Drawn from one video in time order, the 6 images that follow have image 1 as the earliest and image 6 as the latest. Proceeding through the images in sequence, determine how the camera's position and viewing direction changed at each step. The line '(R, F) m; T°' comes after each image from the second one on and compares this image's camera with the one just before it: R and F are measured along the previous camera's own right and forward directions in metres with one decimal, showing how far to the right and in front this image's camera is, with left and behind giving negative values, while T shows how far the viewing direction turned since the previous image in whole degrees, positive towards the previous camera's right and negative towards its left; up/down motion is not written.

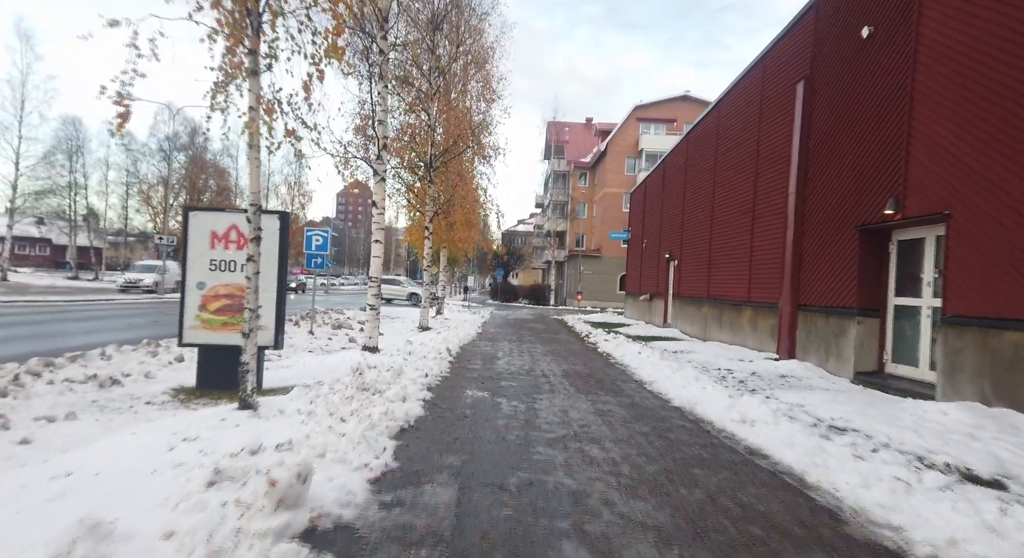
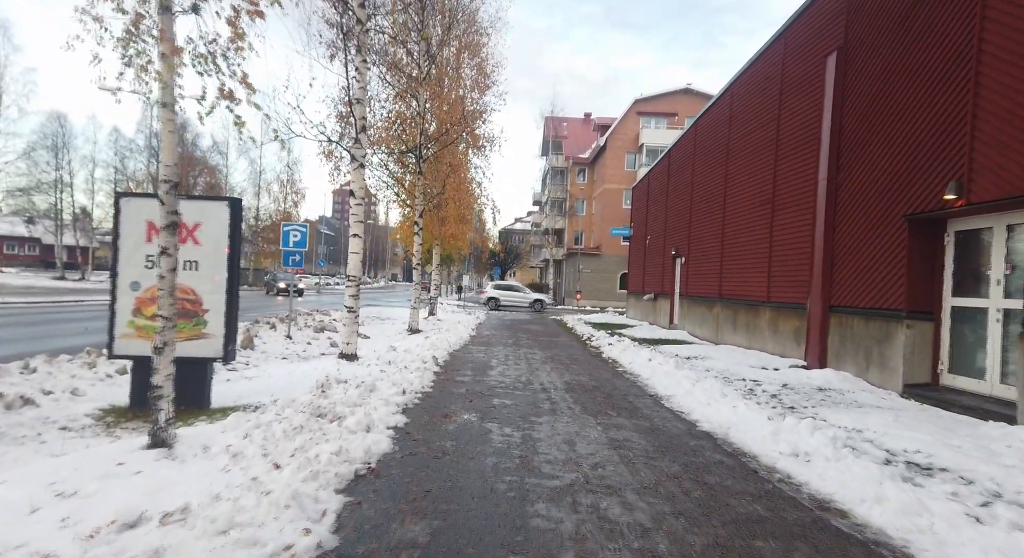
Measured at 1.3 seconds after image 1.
(+0.1, +1.3) m; 0°
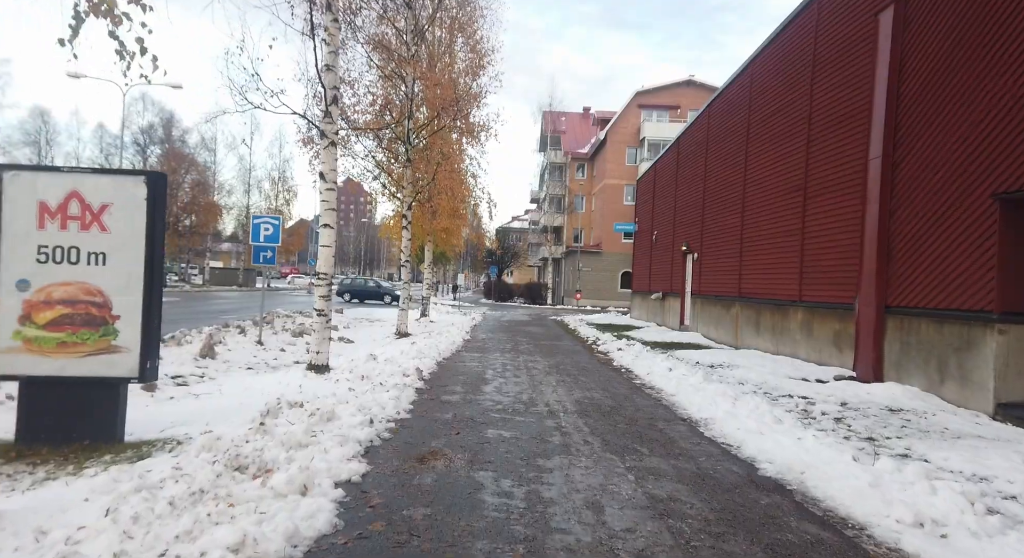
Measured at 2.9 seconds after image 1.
(0.0, +1.6) m; 0°
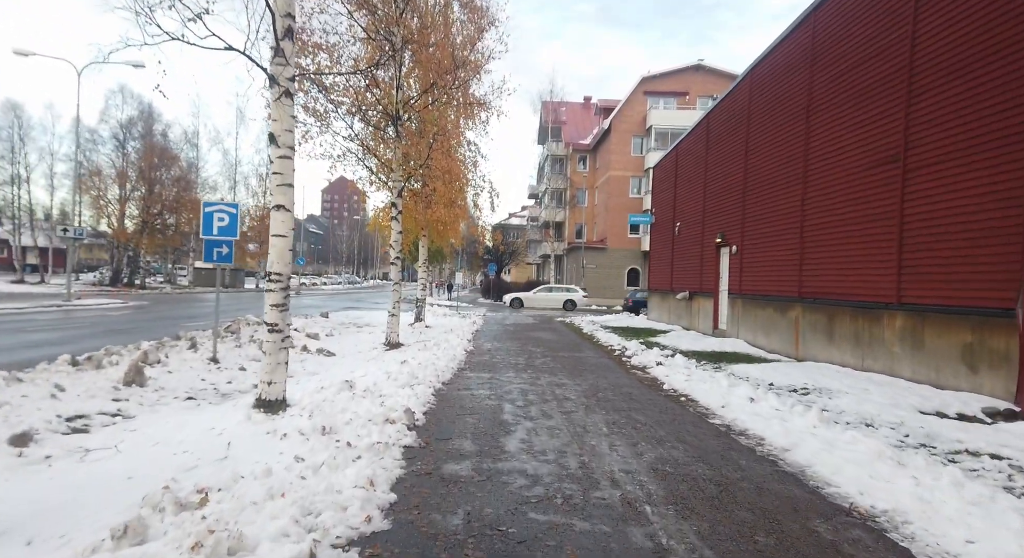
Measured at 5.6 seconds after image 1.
(-0.4, +2.5) m; 0°
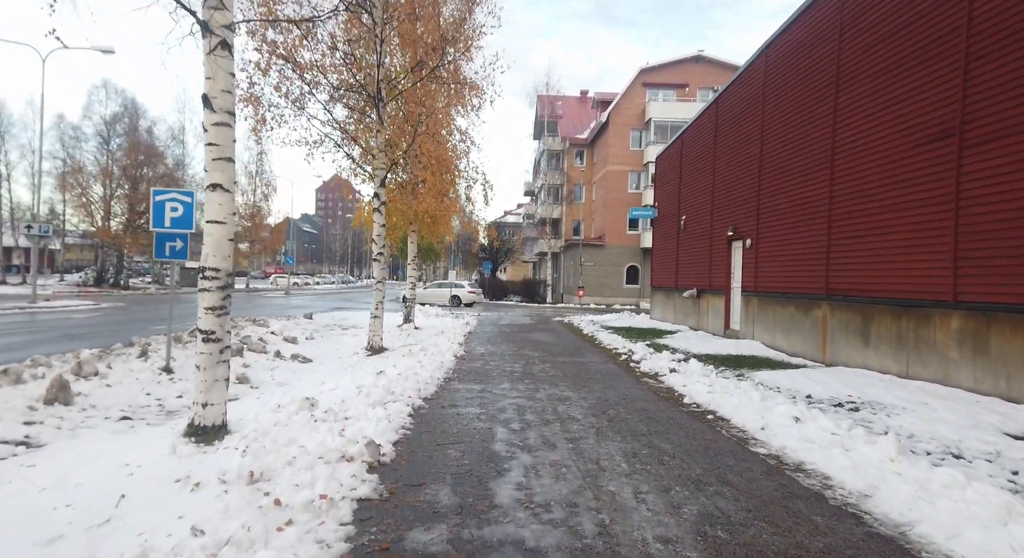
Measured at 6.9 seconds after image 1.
(0.0, +1.3) m; 0°
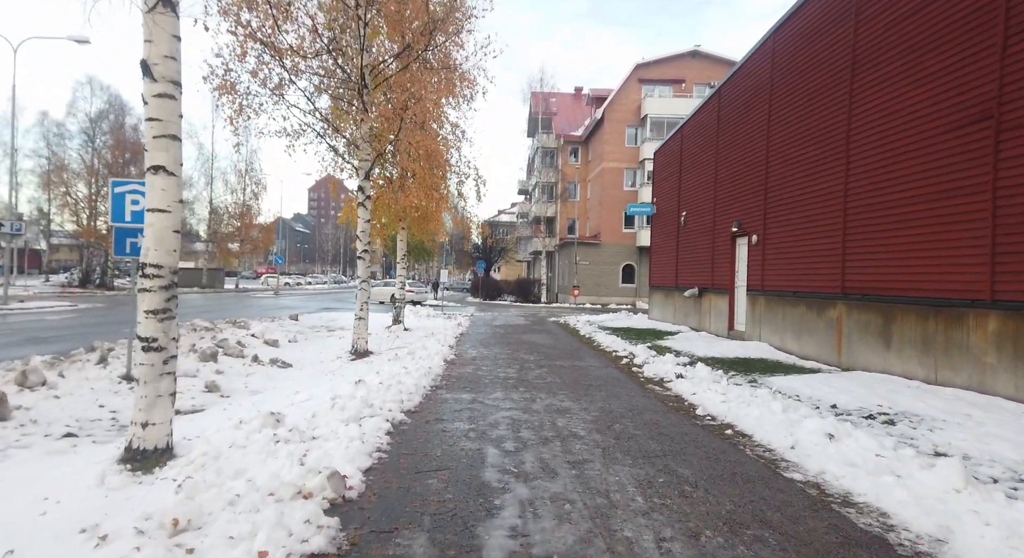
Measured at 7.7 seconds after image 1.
(0.0, +0.8) m; +1°
